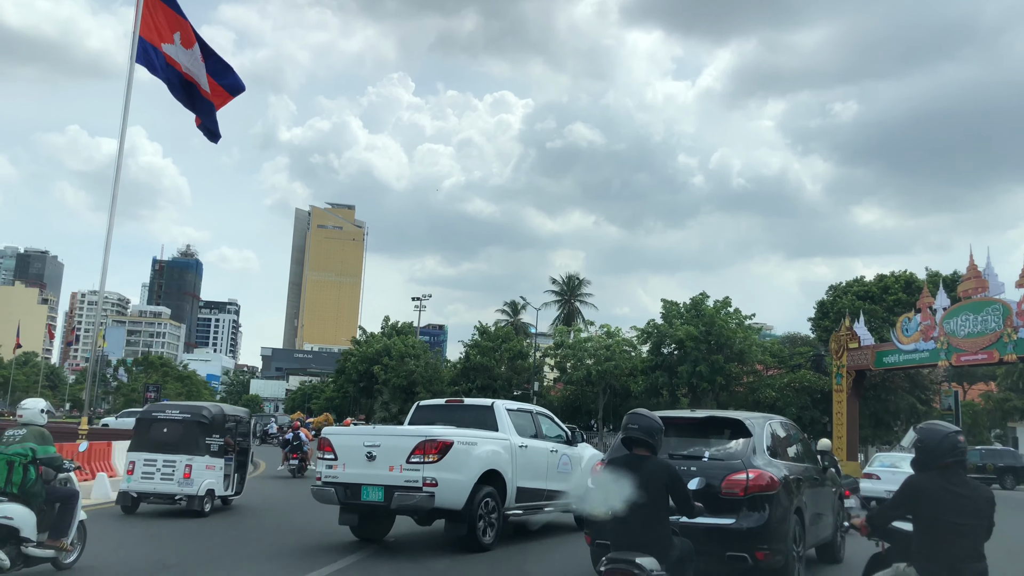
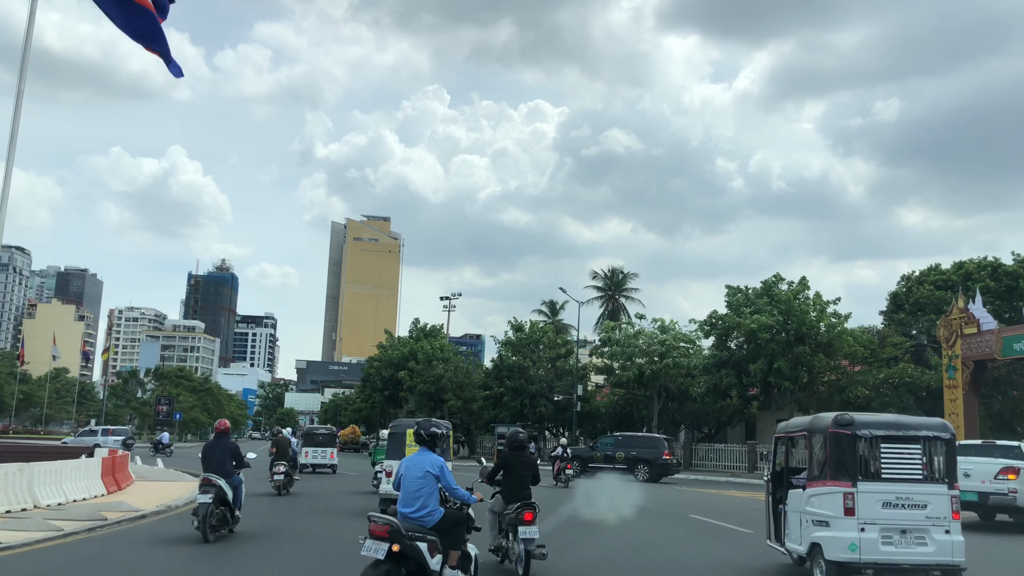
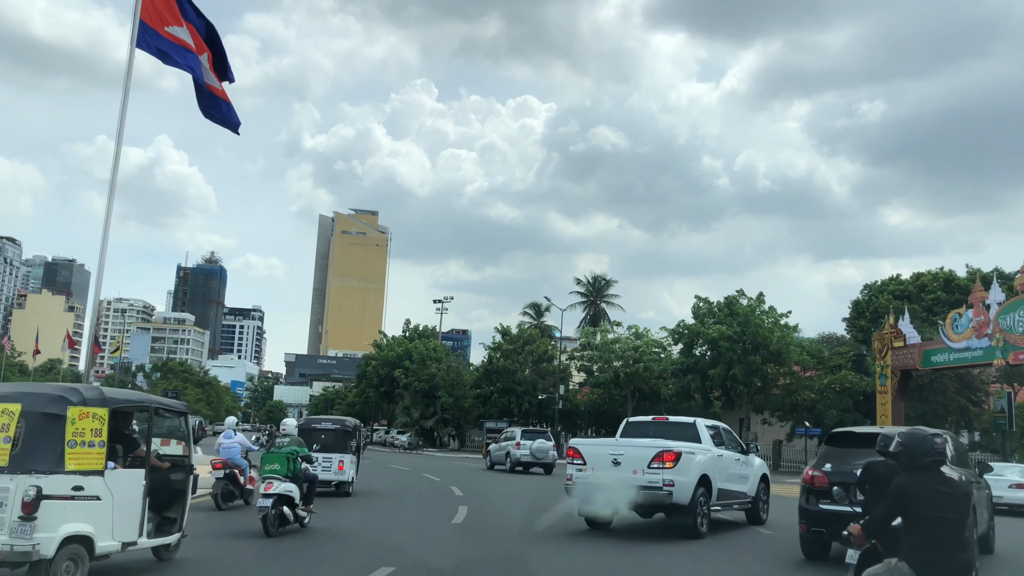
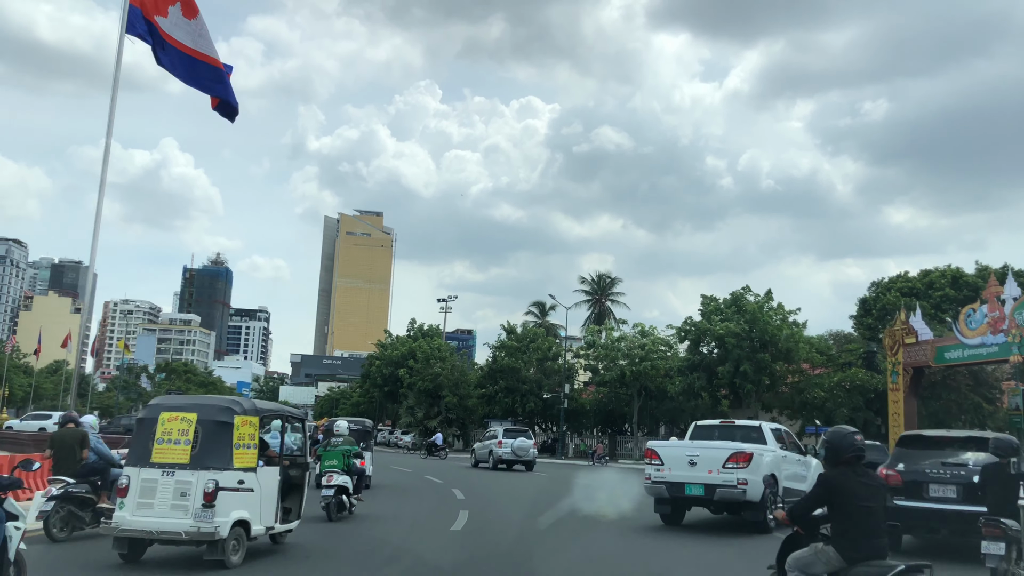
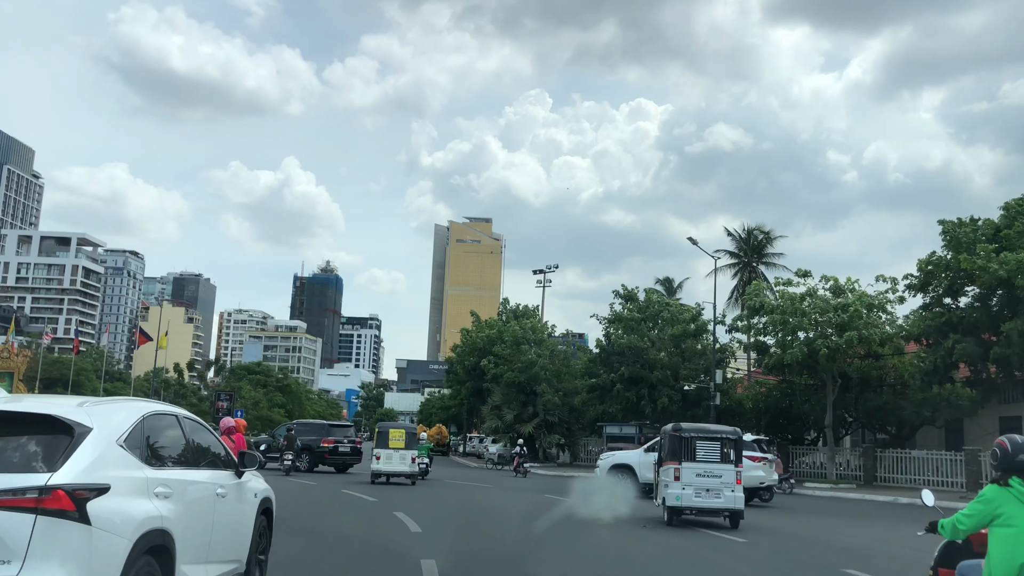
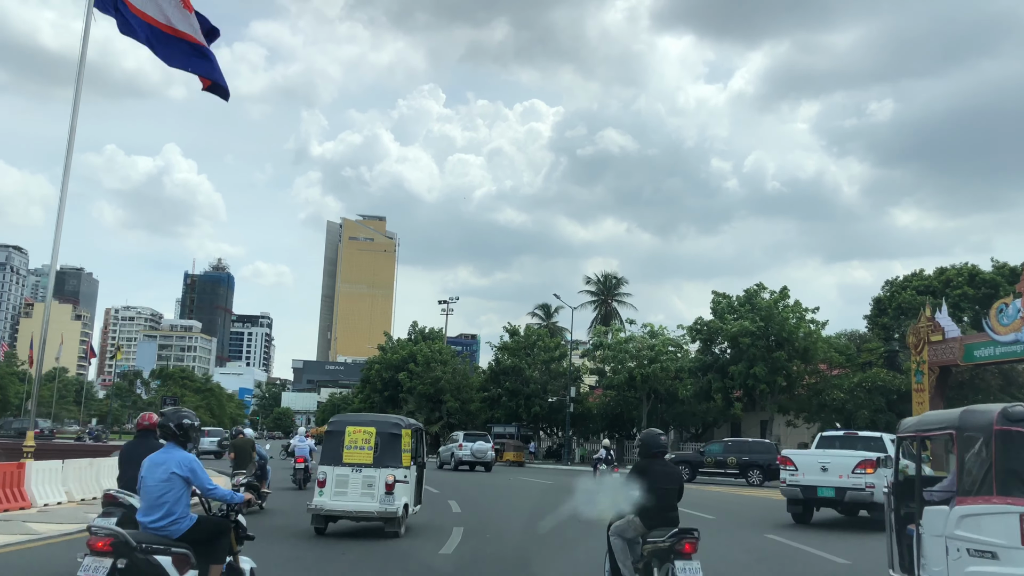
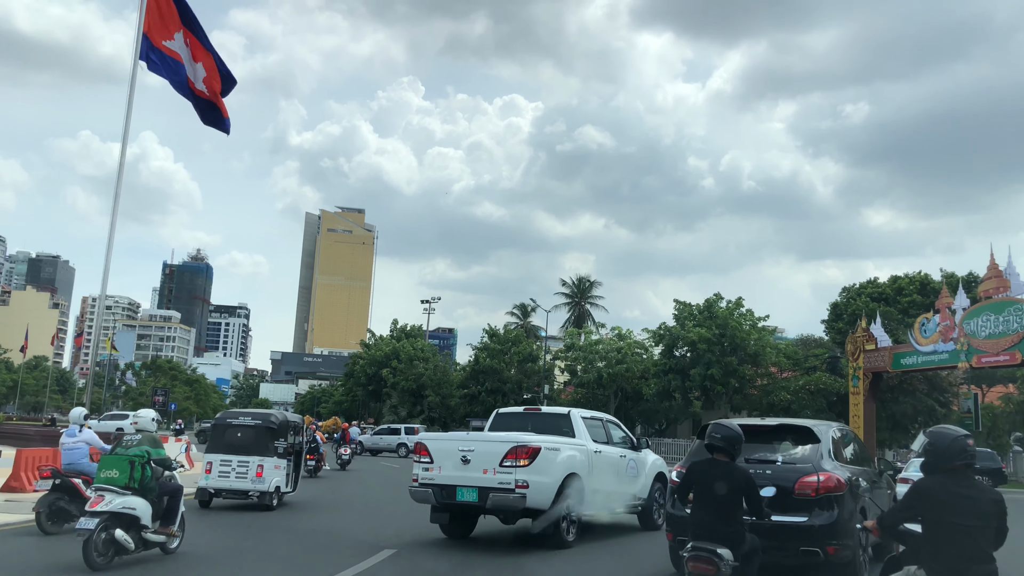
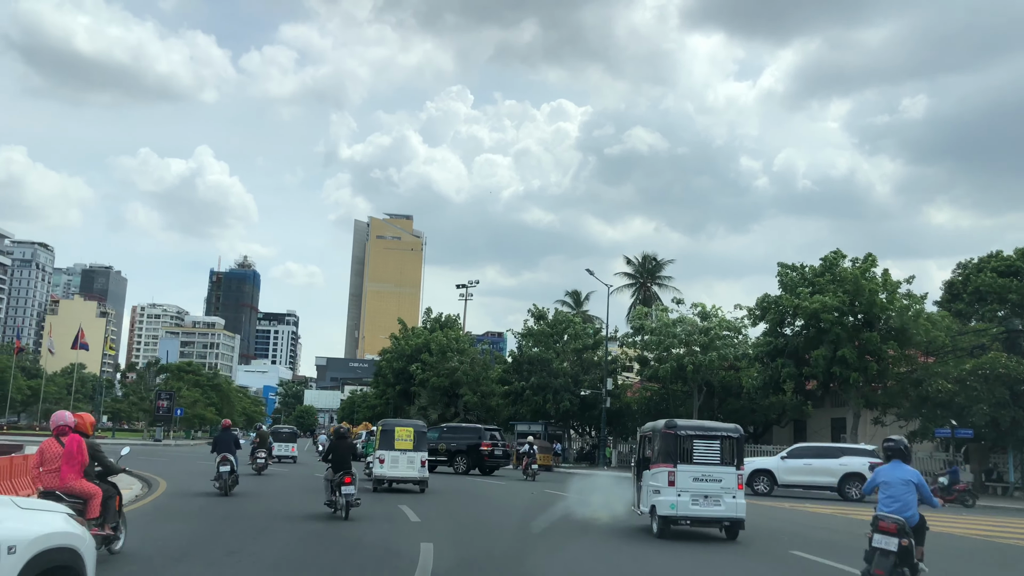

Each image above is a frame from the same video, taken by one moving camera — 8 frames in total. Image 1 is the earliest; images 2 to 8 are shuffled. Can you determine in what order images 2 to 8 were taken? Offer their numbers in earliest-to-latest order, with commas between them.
7, 3, 4, 6, 2, 8, 5
